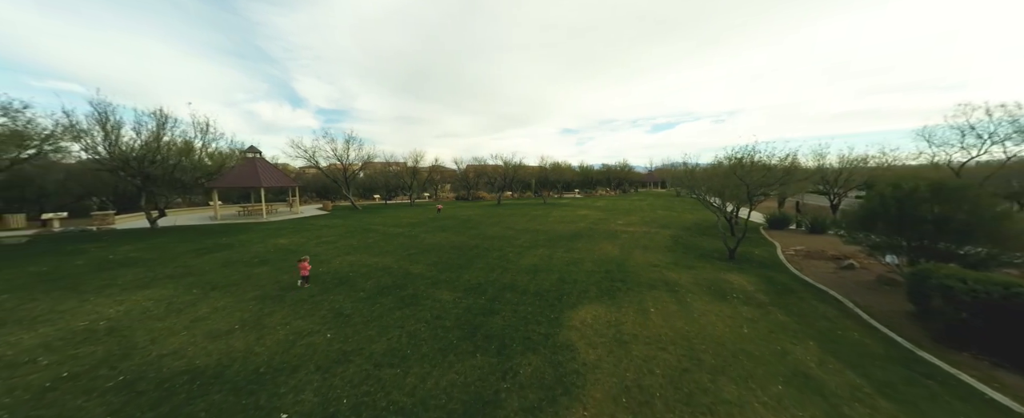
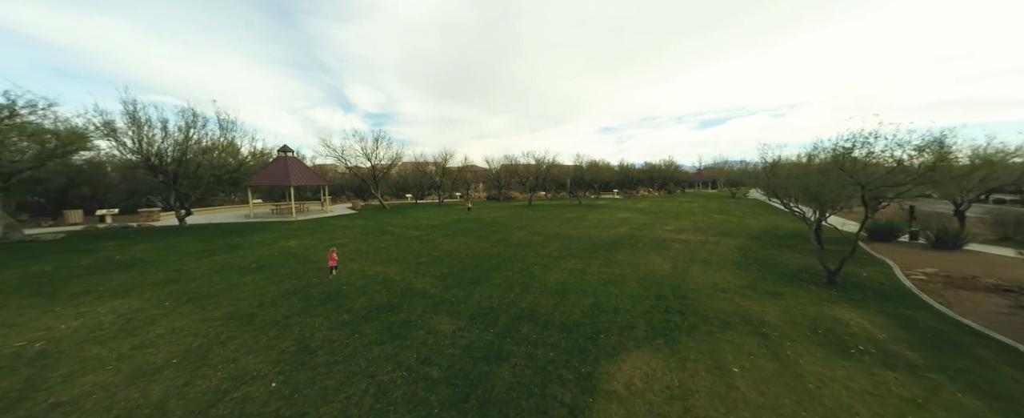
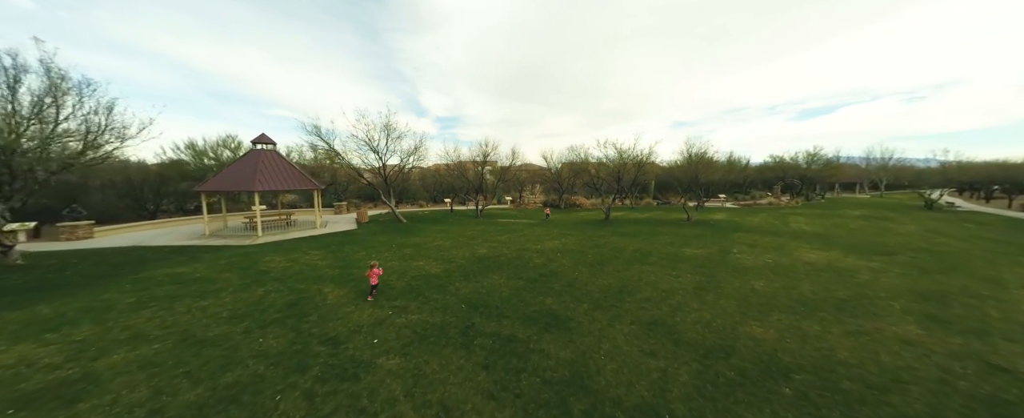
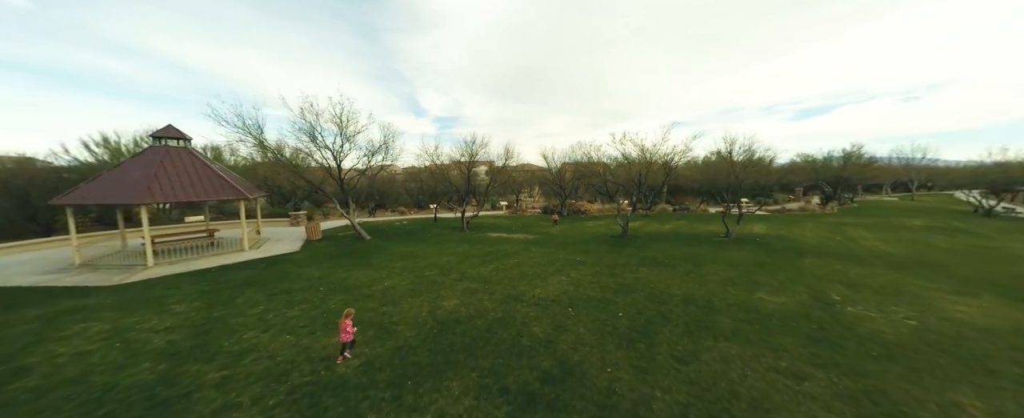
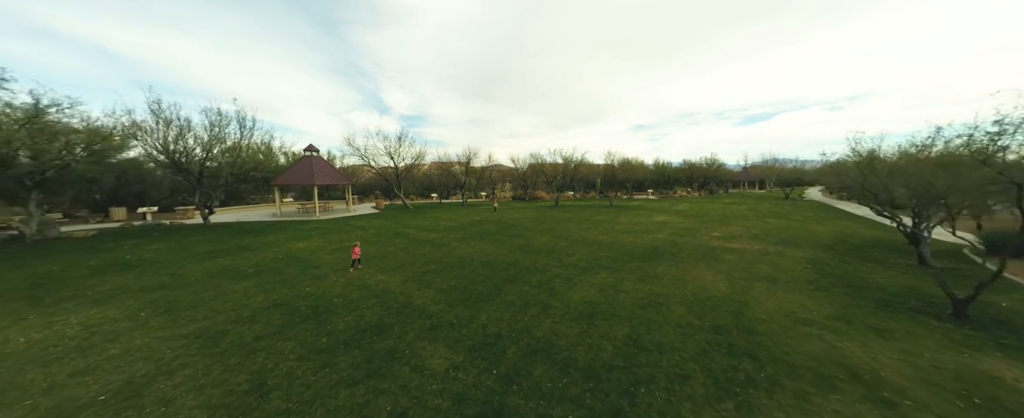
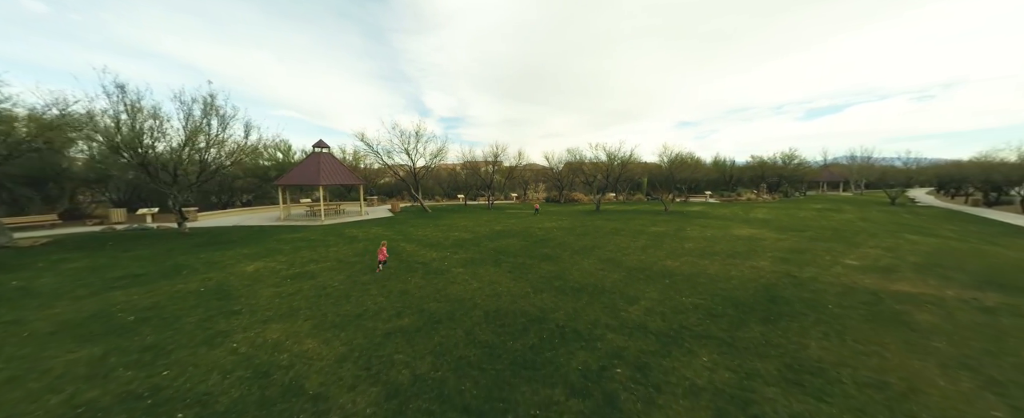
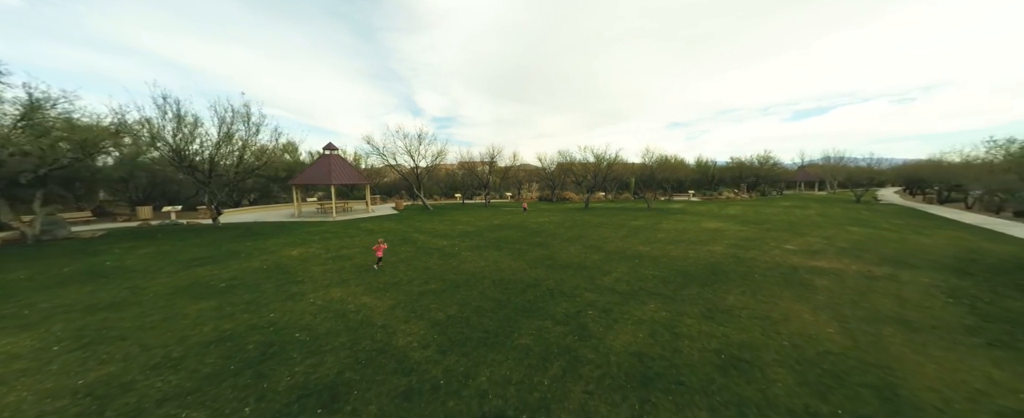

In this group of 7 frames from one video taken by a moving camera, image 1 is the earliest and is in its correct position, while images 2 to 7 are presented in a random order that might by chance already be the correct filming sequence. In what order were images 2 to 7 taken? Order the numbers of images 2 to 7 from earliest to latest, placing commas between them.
2, 5, 7, 6, 3, 4
